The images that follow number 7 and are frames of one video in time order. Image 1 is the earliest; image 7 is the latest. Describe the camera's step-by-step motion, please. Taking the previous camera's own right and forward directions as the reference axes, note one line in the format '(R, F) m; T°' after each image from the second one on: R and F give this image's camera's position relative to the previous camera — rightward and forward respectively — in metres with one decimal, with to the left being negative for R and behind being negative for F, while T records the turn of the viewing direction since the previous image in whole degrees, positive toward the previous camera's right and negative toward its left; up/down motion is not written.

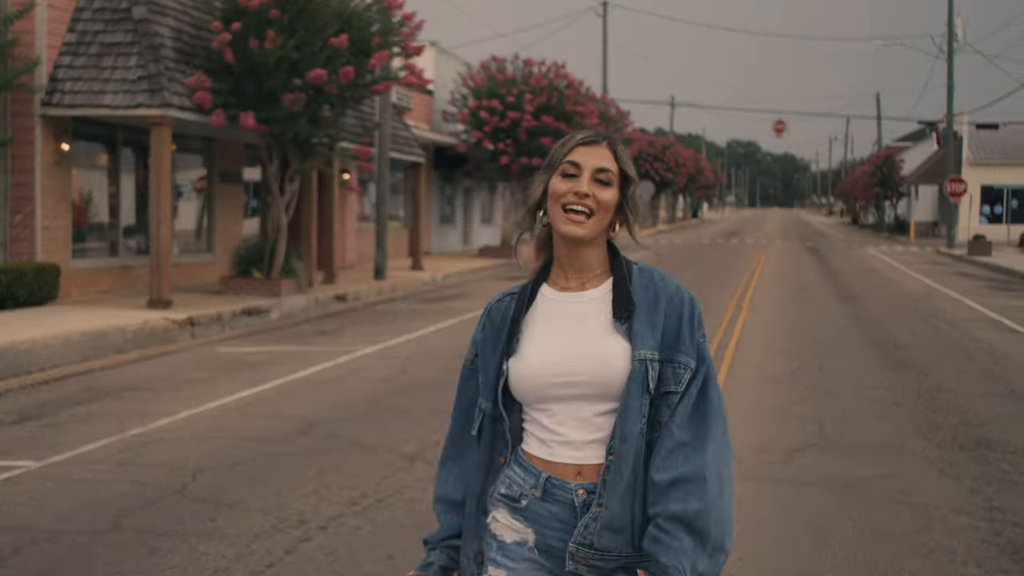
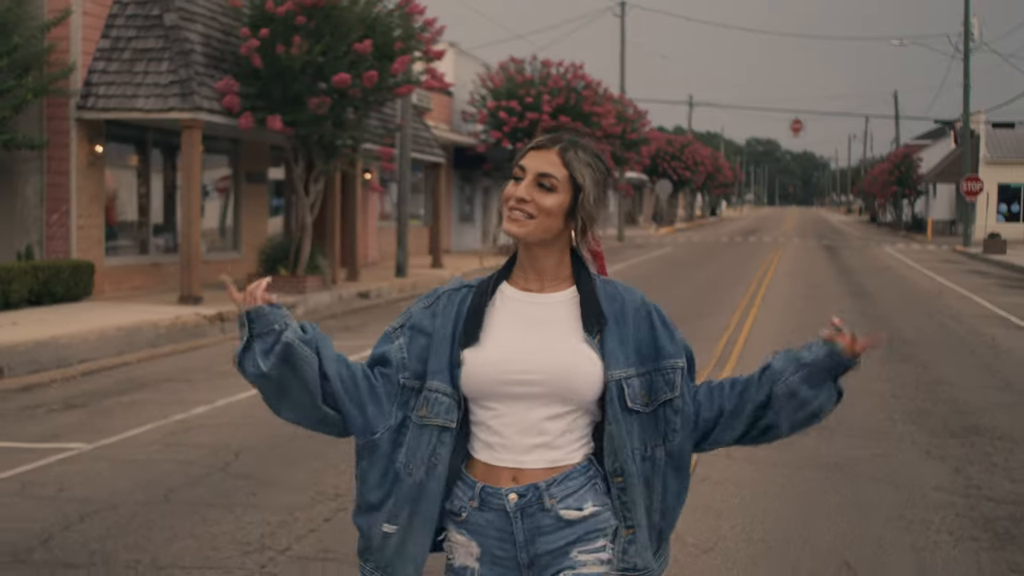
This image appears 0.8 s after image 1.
(0.0, -0.6) m; -1°
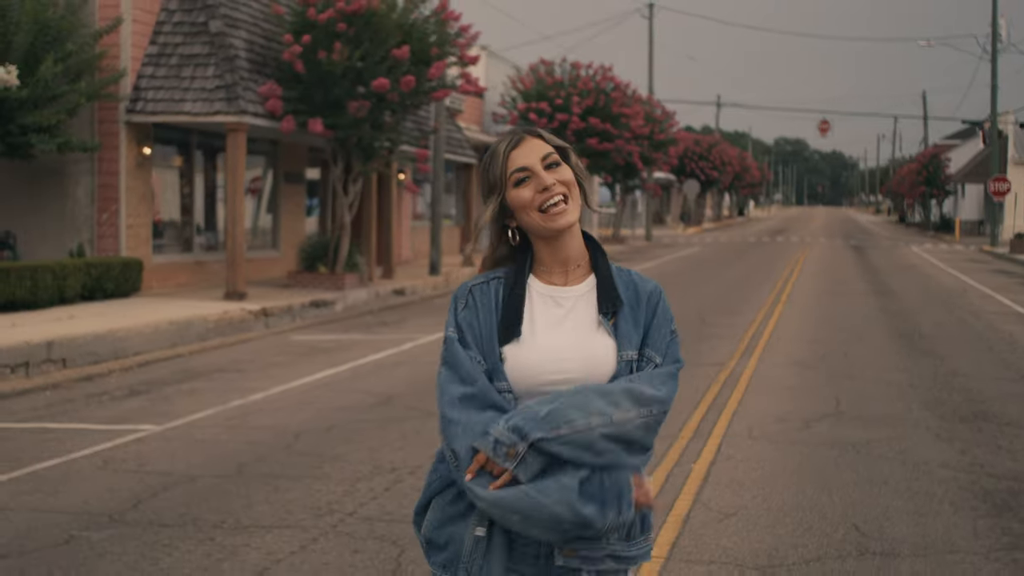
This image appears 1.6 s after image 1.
(-0.1, -0.7) m; -1°
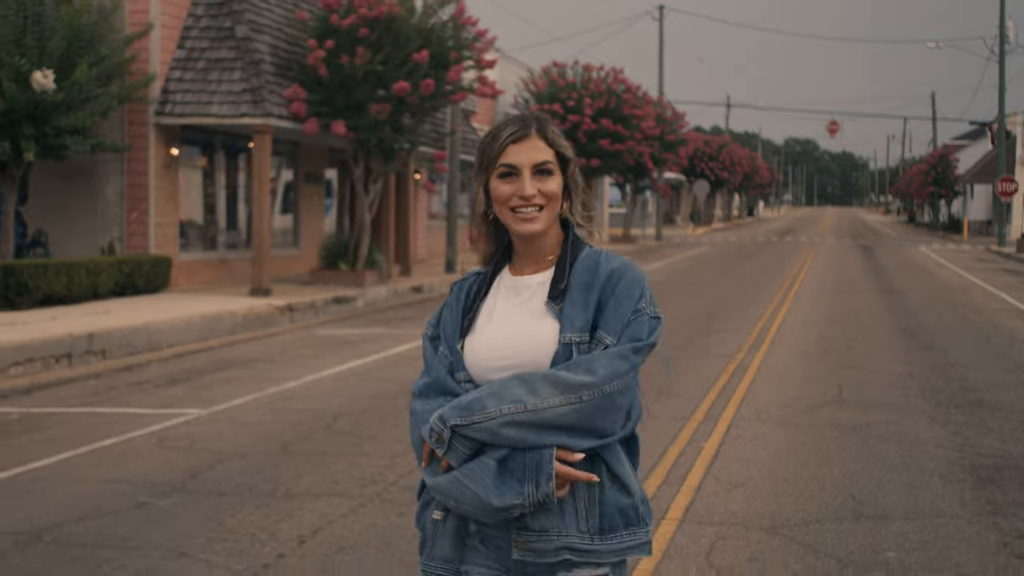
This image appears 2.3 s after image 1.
(-0.1, -0.6) m; 0°
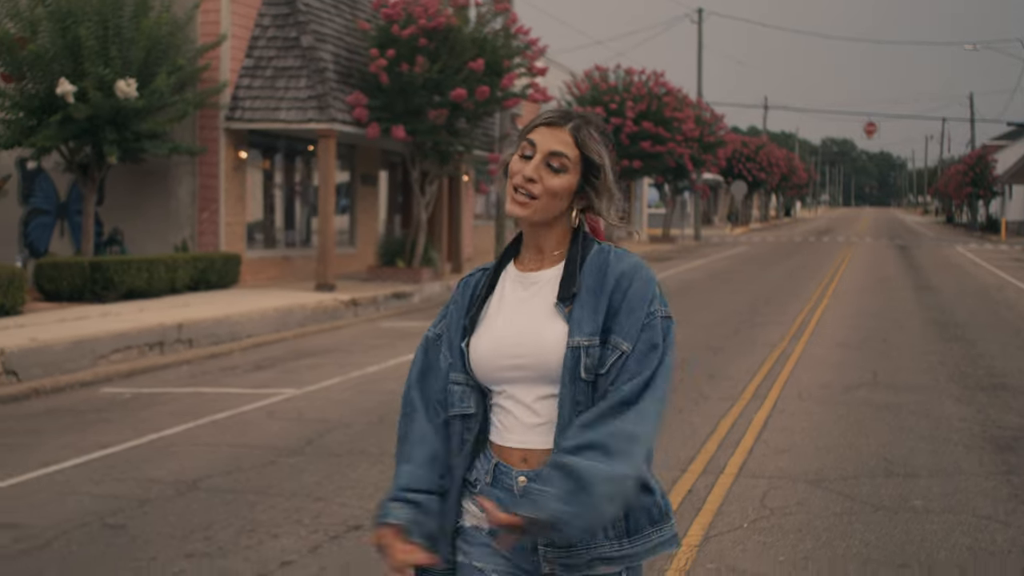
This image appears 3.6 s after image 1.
(-0.2, -1.1) m; -2°
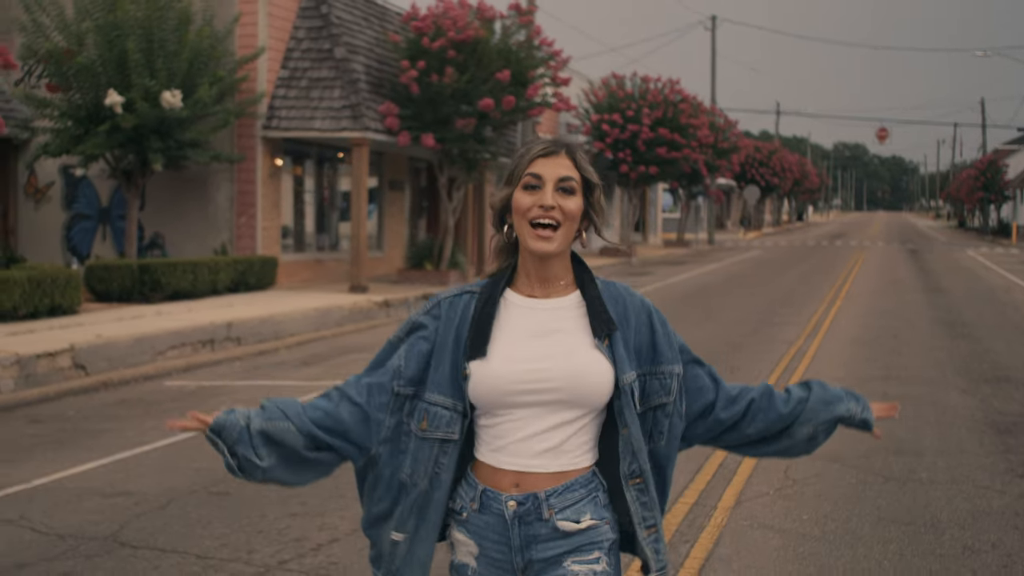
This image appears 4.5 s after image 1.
(-0.2, -0.9) m; 0°
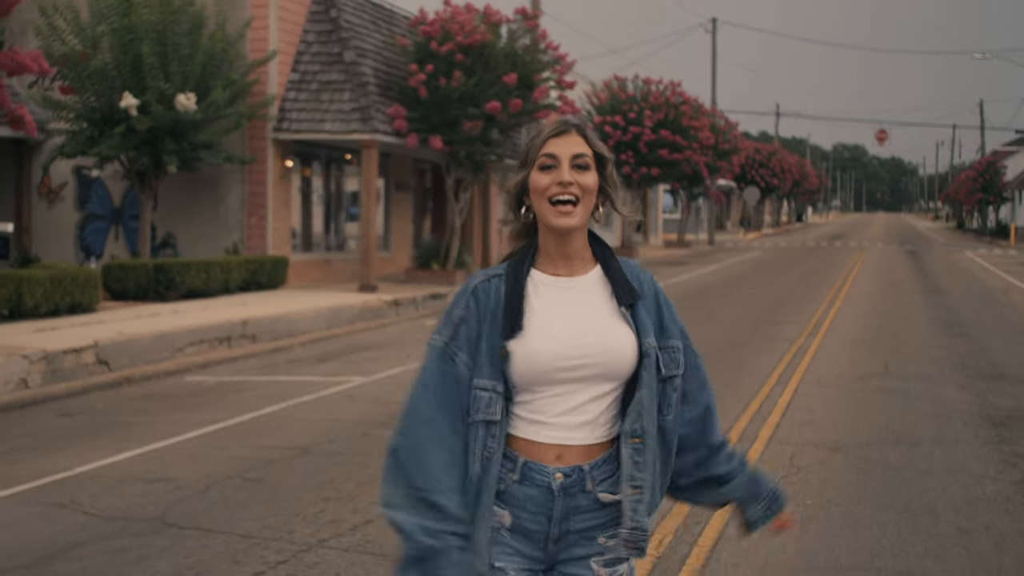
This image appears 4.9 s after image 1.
(-0.1, -0.4) m; 0°
